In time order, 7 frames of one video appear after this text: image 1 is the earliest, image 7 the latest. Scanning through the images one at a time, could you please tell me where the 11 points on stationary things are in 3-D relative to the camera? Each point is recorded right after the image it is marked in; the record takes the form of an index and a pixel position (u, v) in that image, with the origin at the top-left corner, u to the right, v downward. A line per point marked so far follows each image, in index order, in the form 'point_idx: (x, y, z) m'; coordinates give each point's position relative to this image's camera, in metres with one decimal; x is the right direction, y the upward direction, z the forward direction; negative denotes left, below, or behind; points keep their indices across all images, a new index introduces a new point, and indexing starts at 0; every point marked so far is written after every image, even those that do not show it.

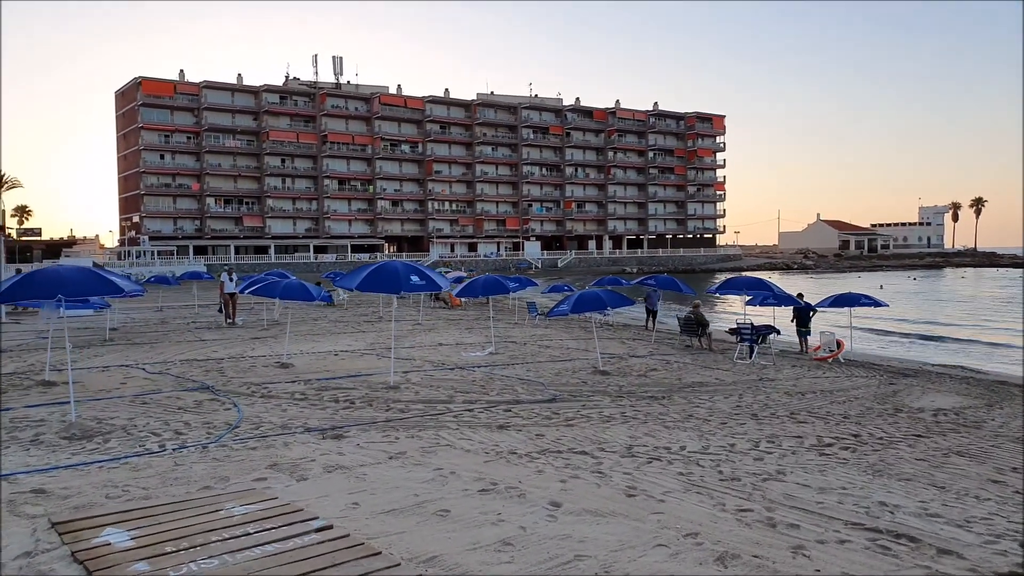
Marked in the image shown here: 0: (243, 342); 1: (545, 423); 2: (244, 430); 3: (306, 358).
0: (-6.3, -1.3, +18.5) m
1: (+0.3, -1.4, +8.2) m
2: (-2.7, -1.4, +7.9) m
3: (-3.9, -1.3, +15.0) m
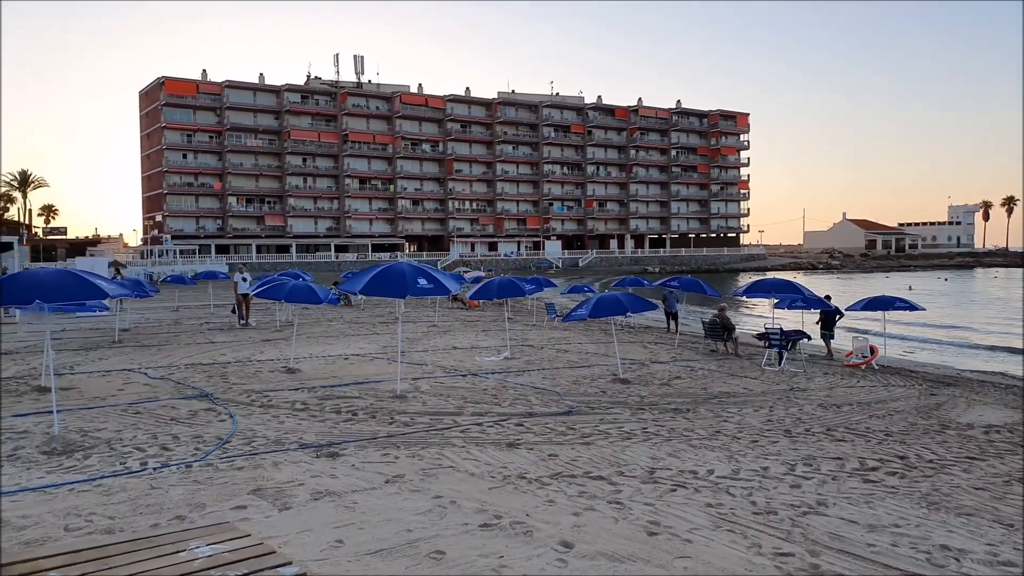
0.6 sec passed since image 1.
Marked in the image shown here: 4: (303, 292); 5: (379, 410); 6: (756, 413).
0: (-5.9, -1.3, +18.0) m
1: (+0.5, -1.5, +7.6) m
2: (-2.6, -1.5, +7.4) m
3: (-3.6, -1.4, +14.4) m
4: (-3.4, -0.1, +13.0) m
5: (-1.5, -1.4, +9.3) m
6: (+3.0, -1.5, +9.7) m
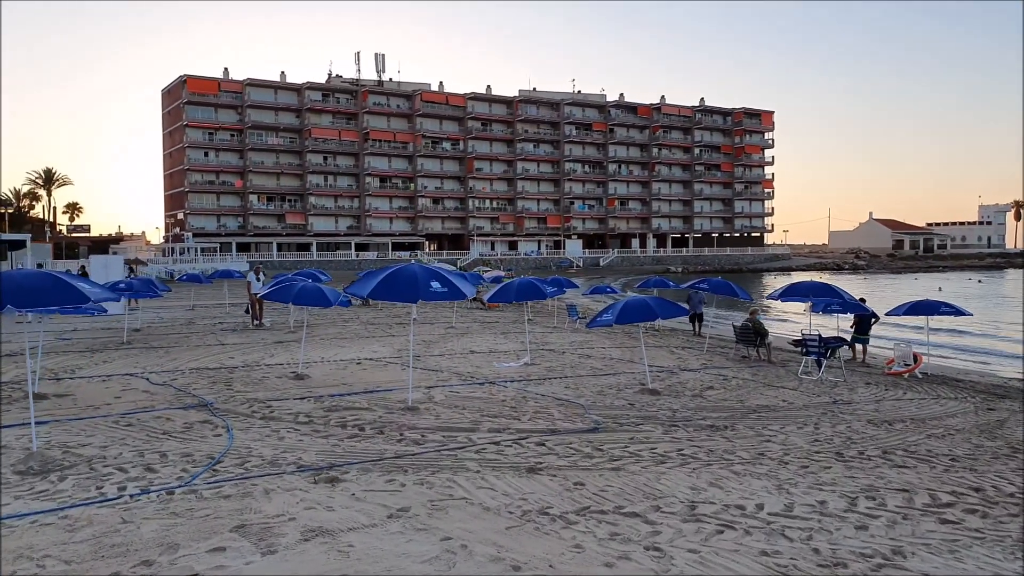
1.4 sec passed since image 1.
0: (-5.5, -1.3, +17.4) m
1: (+0.6, -1.5, +6.8) m
2: (-2.4, -1.5, +6.7) m
3: (-3.2, -1.4, +13.7) m
4: (-3.1, -0.1, +12.3) m
5: (-1.3, -1.5, +8.5) m
6: (+3.2, -1.6, +8.8) m
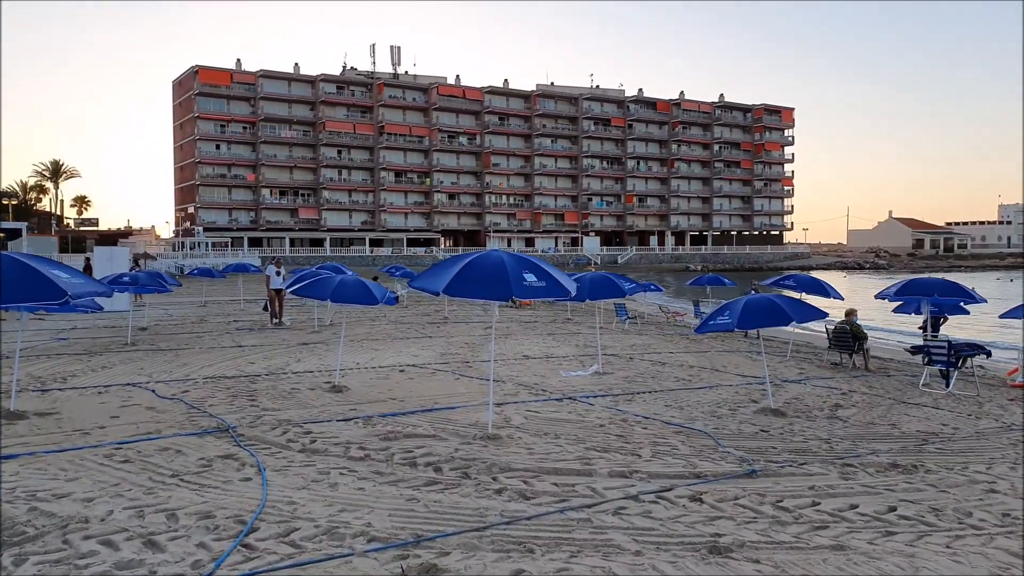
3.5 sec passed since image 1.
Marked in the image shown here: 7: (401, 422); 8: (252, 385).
0: (-4.4, -1.2, +15.3) m
1: (+1.6, -1.5, +4.6) m
2: (-1.4, -1.4, +4.5) m
3: (-2.2, -1.3, +11.6) m
4: (-2.0, 0.0, +10.2) m
5: (-0.3, -1.4, +6.4) m
6: (+4.2, -1.5, +6.6) m
7: (-1.1, -1.4, +8.2) m
8: (-3.5, -1.3, +10.8) m
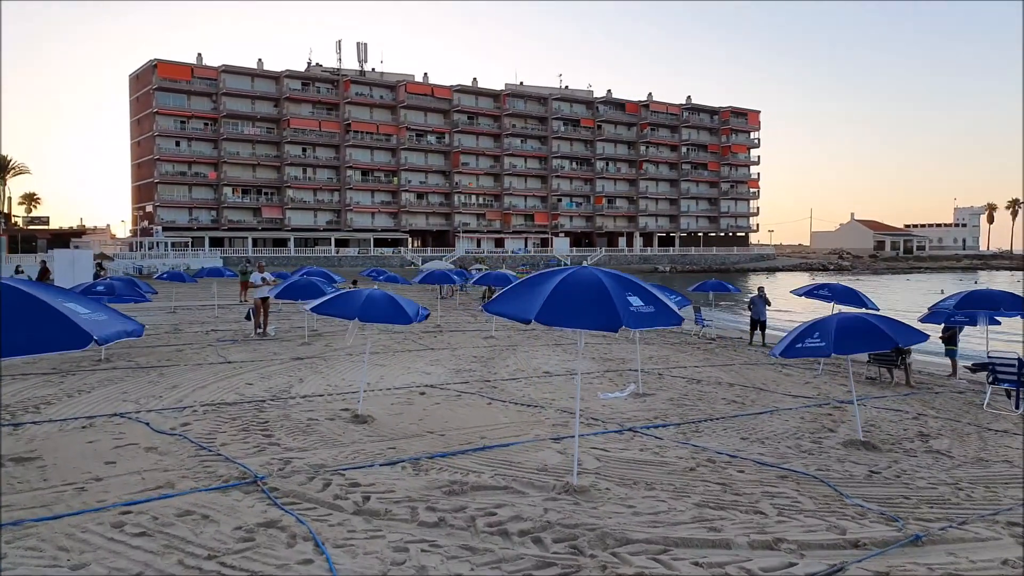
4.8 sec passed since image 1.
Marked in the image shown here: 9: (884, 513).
0: (-4.0, -1.4, +13.9) m
1: (+2.5, -1.7, +3.5) m
2: (-0.6, -1.6, +3.3) m
3: (-1.7, -1.5, +10.3) m
4: (-1.5, -0.2, +8.9) m
5: (+0.4, -1.6, +5.2) m
6: (+4.9, -1.7, +5.6) m
7: (-0.5, -1.6, +7.0) m
8: (-3.0, -1.5, +9.4) m
9: (+2.7, -1.6, +5.7) m
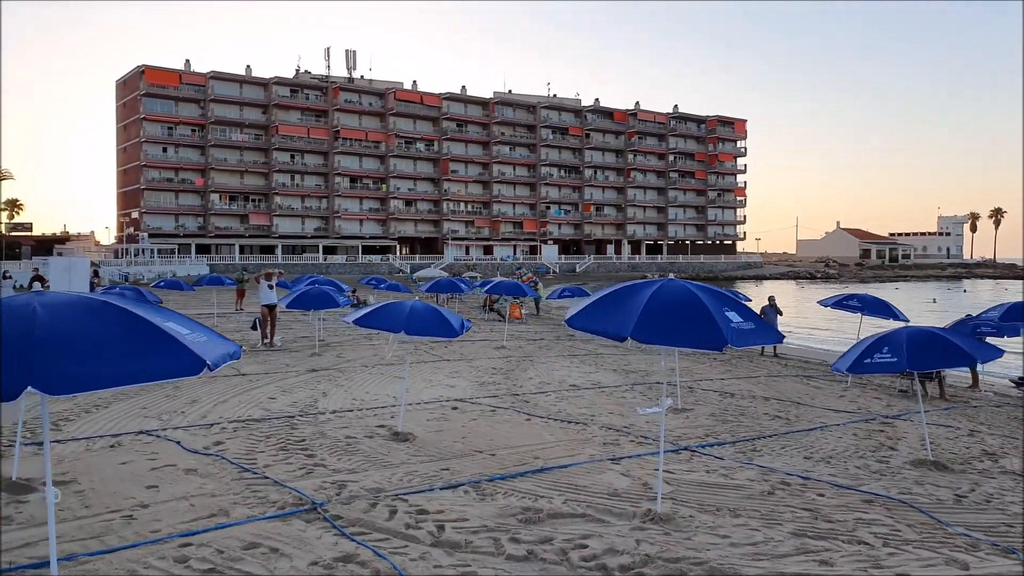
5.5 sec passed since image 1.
0: (-3.6, -1.5, +13.4) m
1: (+3.1, -1.7, +3.2) m
2: (+0.1, -1.7, +2.9) m
3: (-1.2, -1.6, +9.9) m
4: (-0.9, -0.3, +8.5) m
5: (+1.1, -1.7, +4.8) m
6: (+5.5, -1.8, +5.3) m
7: (+0.1, -1.7, +6.6) m
8: (-2.4, -1.6, +9.0) m
9: (+3.3, -1.7, +5.4) m
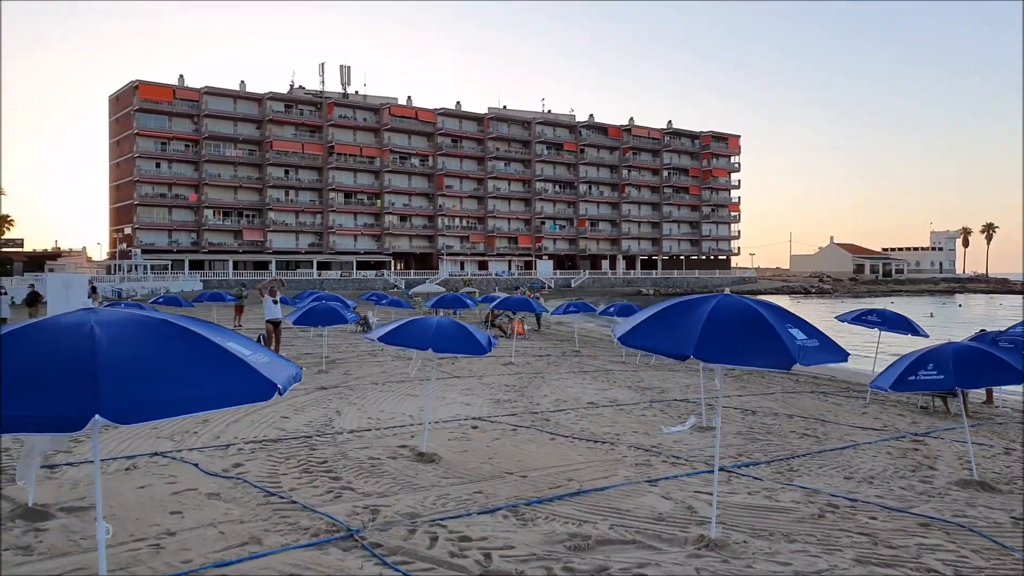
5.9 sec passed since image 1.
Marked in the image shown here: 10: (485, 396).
0: (-3.3, -1.8, +13.1) m
1: (+3.5, -1.8, +2.9) m
2: (+0.4, -1.8, +2.6) m
3: (-0.9, -1.8, +9.6) m
4: (-0.6, -0.5, +8.2) m
5: (+1.4, -1.8, +4.6) m
6: (+5.9, -1.9, +5.1) m
7: (+0.4, -1.8, +6.3) m
8: (-2.1, -1.8, +8.7) m
9: (+3.6, -1.8, +5.2) m
10: (-0.5, -1.8, +13.7) m
